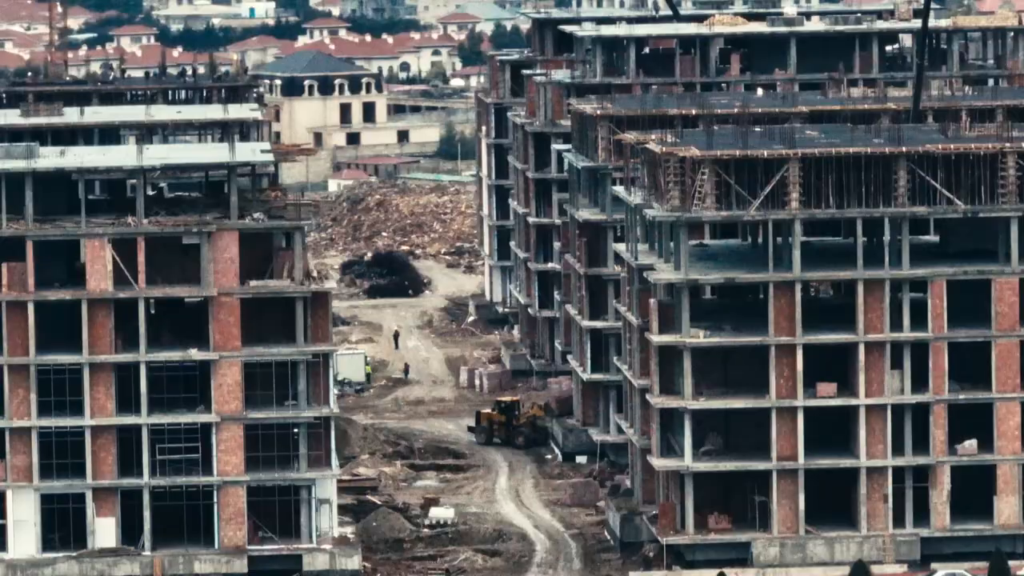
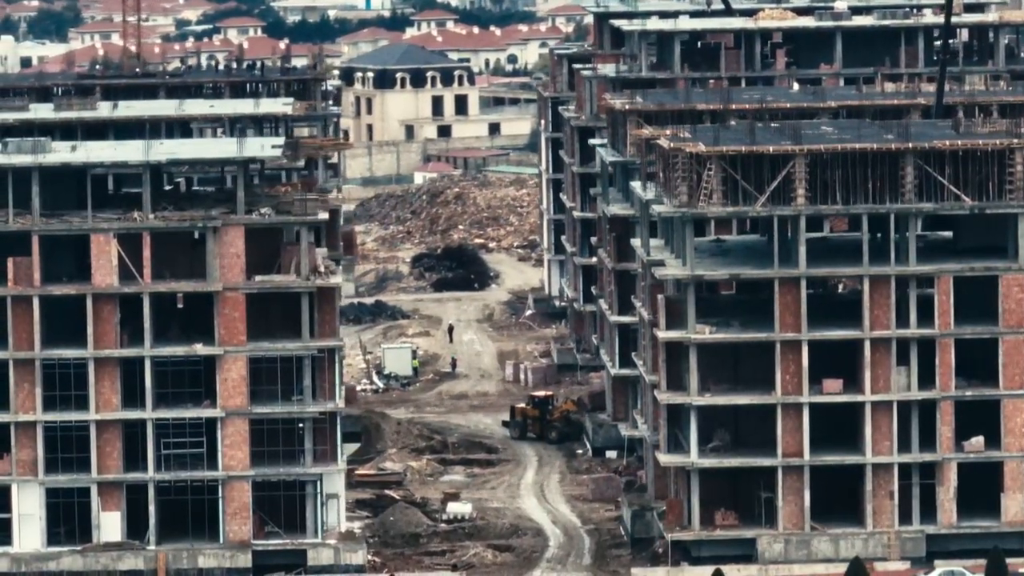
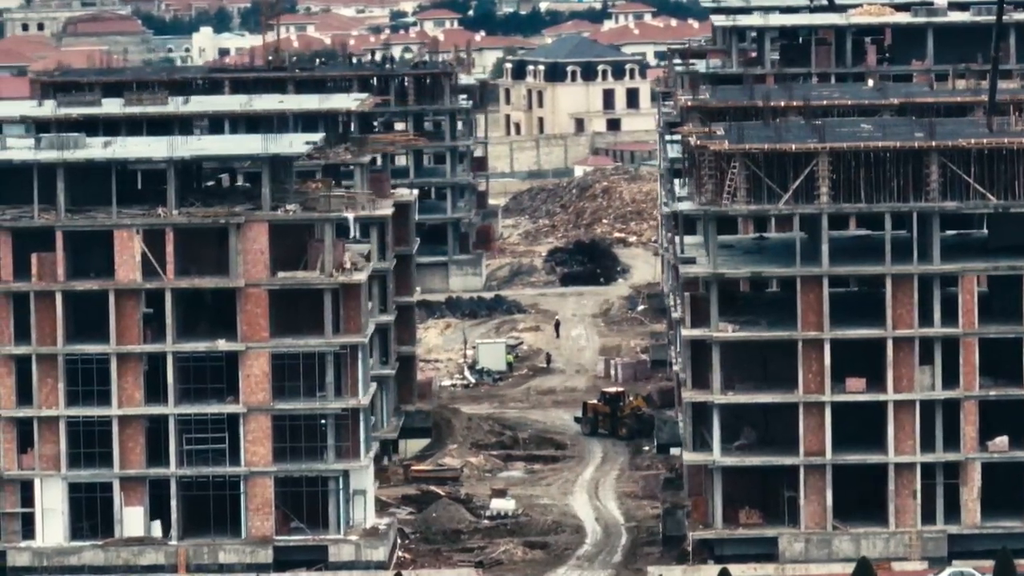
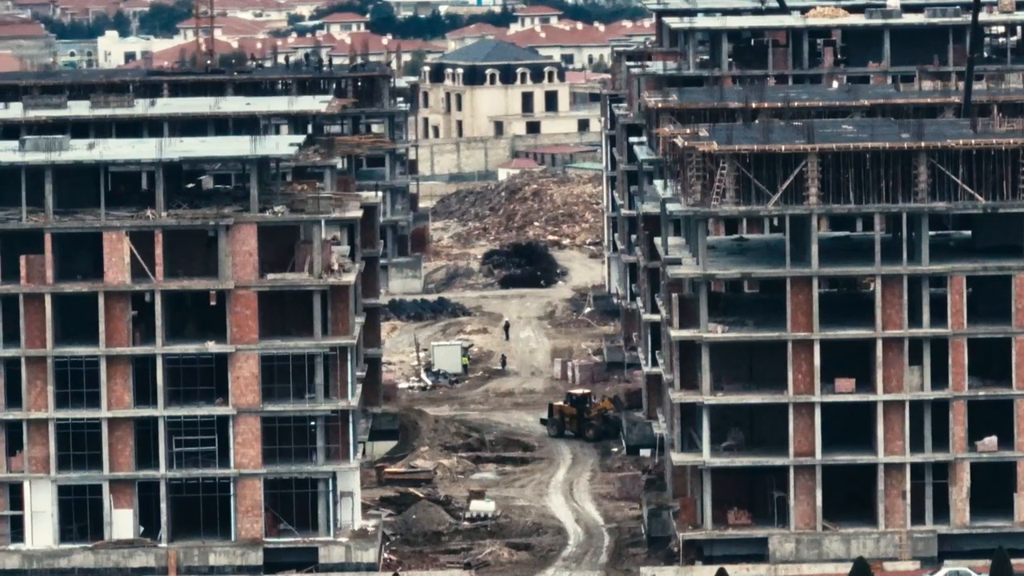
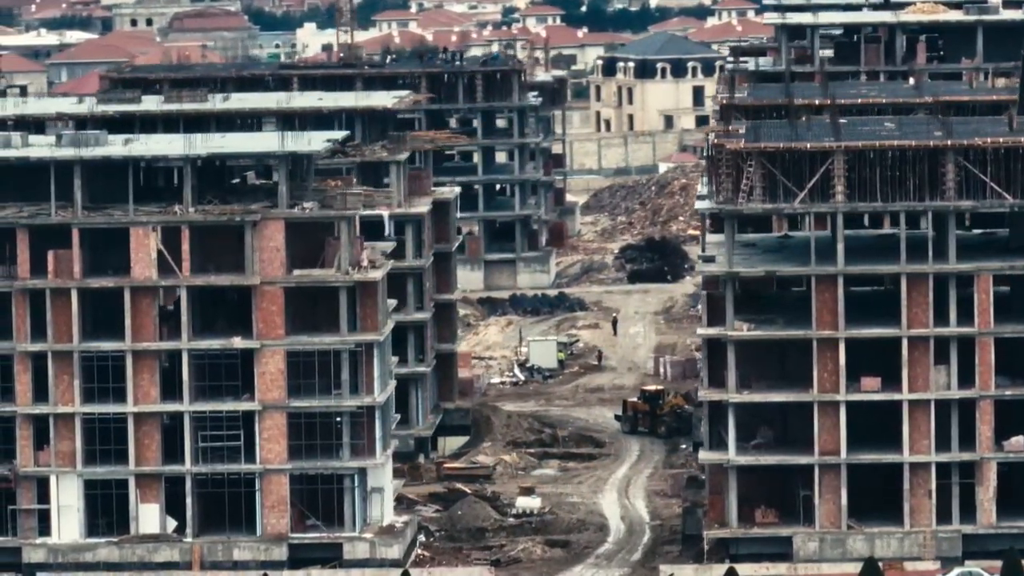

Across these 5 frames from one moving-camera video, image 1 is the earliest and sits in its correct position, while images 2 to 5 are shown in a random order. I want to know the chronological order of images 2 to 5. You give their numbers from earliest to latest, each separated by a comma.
2, 4, 3, 5
